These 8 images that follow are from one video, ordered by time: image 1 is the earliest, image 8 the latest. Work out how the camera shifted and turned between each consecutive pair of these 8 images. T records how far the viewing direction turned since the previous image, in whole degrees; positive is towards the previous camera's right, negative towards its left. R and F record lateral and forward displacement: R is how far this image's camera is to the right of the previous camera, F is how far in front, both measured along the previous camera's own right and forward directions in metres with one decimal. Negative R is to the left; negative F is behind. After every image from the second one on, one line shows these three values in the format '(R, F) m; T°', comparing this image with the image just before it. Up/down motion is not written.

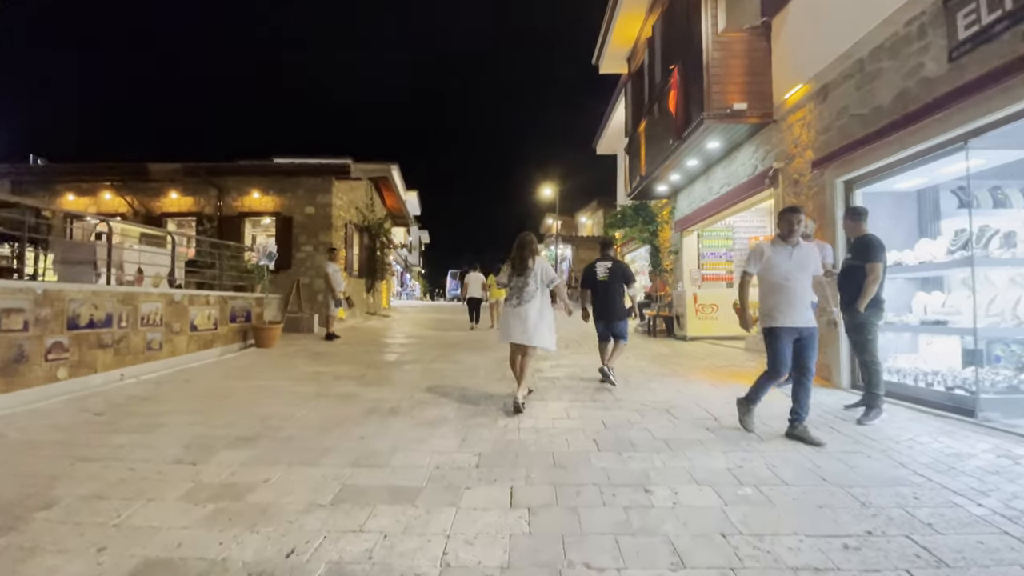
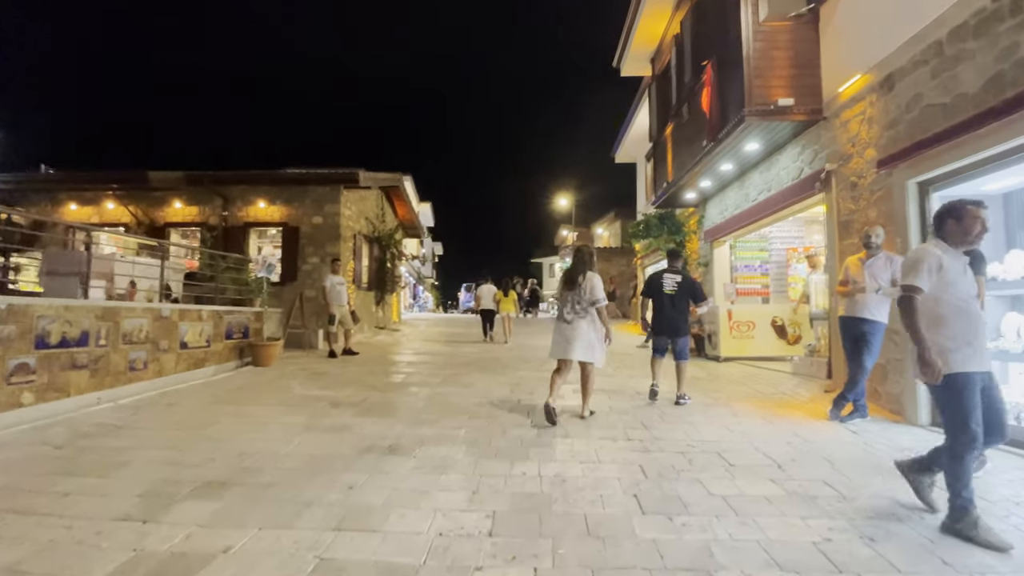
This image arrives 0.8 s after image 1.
(-0.1, +0.7) m; -2°
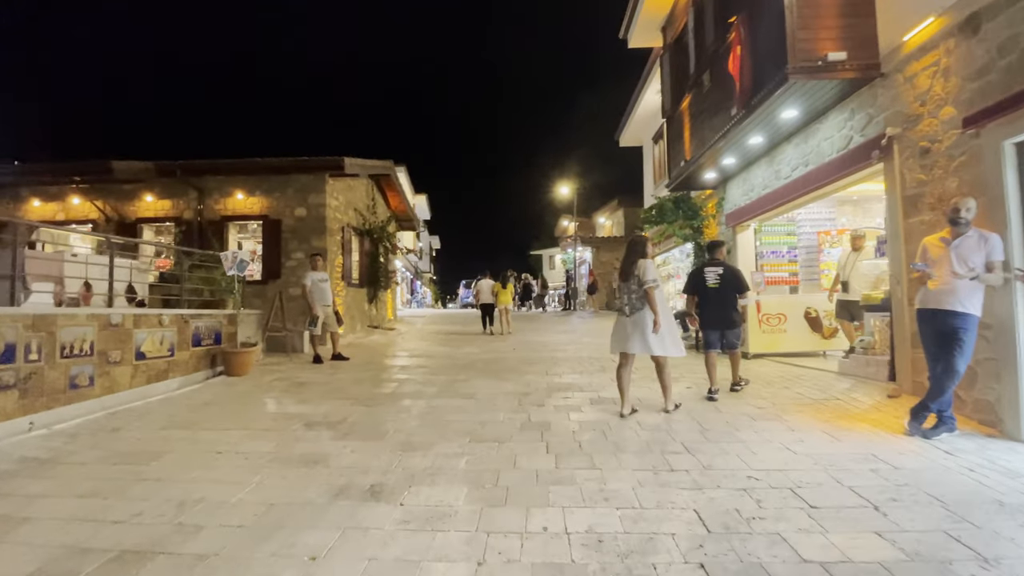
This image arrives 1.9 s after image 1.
(-0.1, +0.9) m; 0°
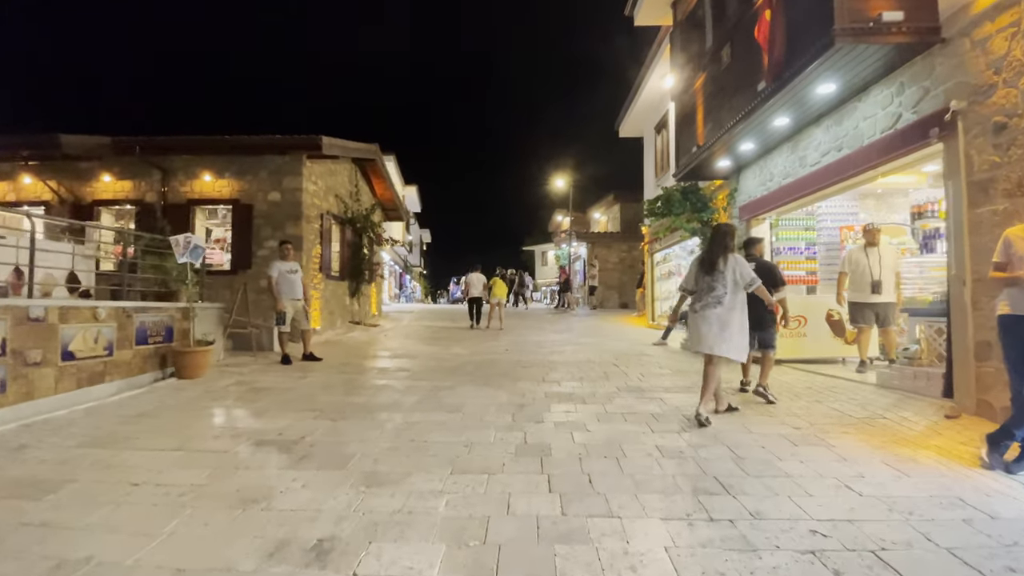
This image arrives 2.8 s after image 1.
(0.0, +0.8) m; +1°
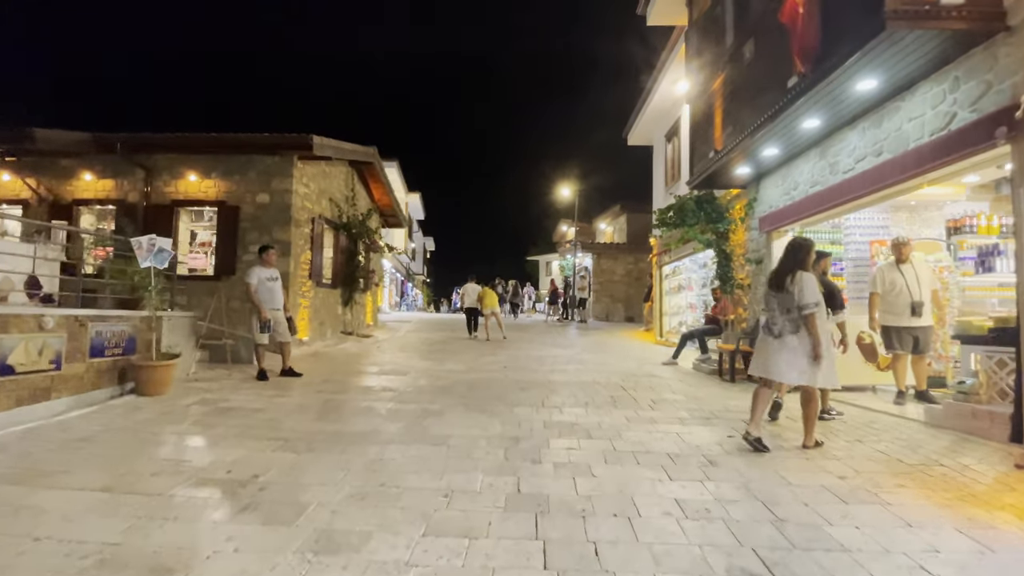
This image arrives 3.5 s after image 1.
(+0.1, +0.6) m; -1°
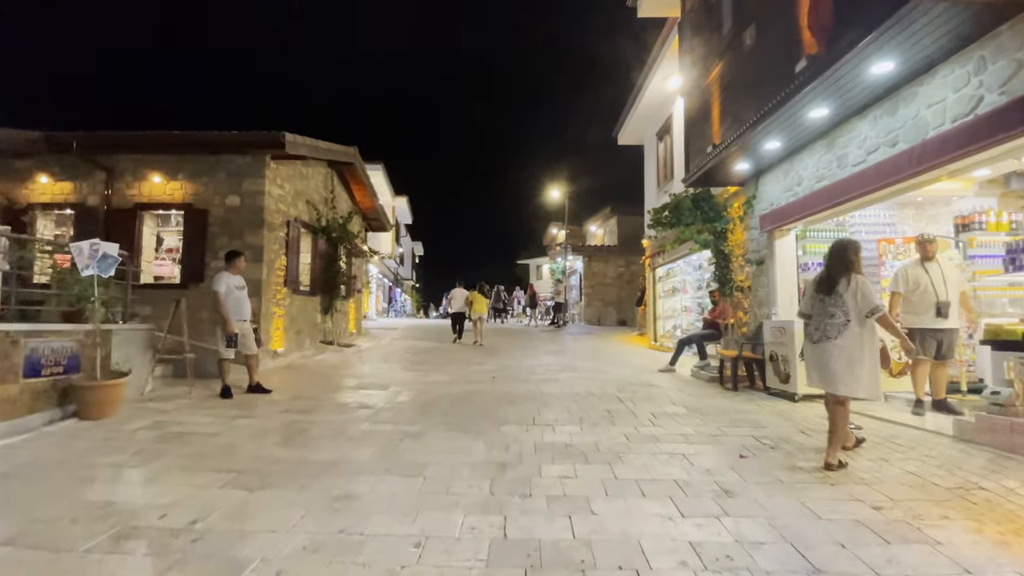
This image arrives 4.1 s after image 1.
(0.0, +0.5) m; +1°
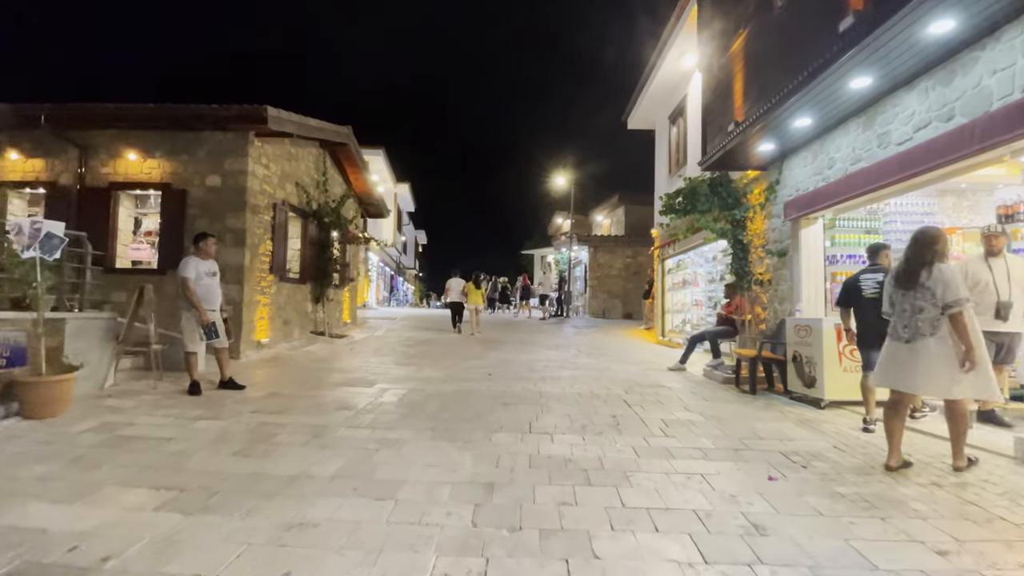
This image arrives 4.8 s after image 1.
(+0.1, +0.6) m; -1°
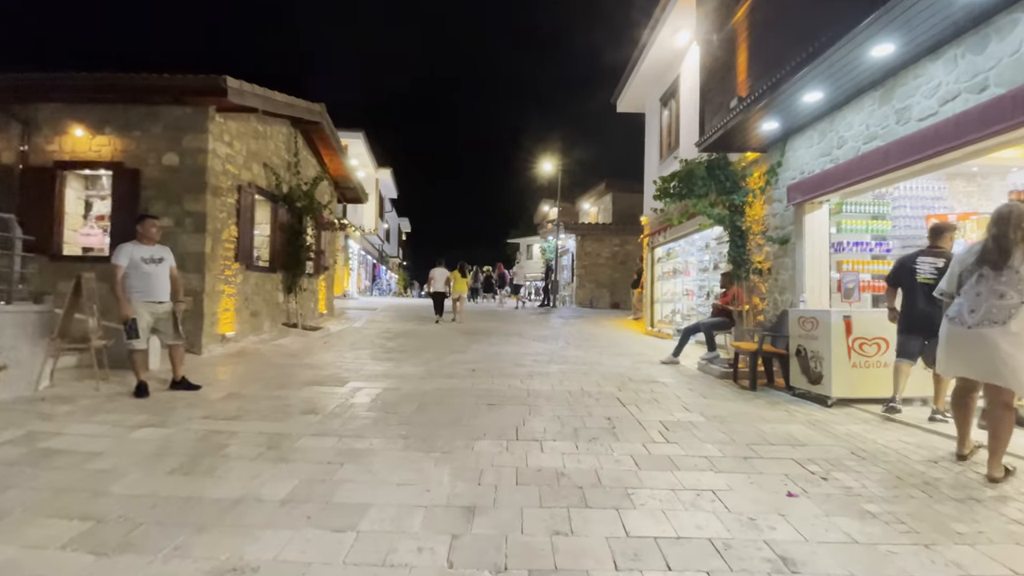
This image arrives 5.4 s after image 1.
(0.0, +0.5) m; +2°
